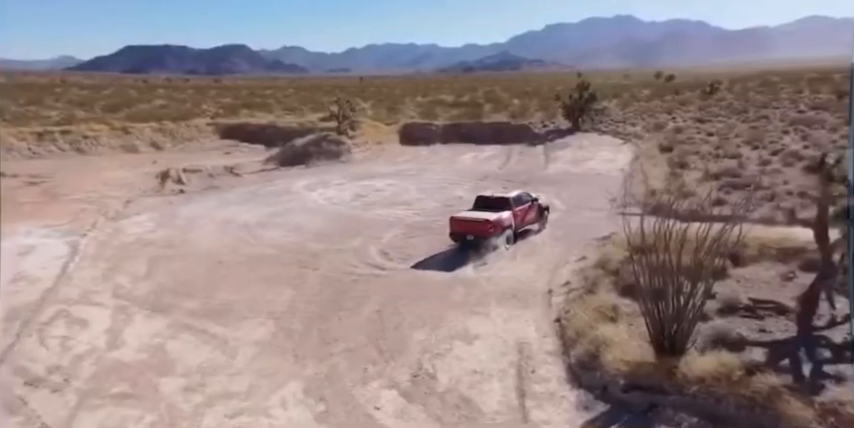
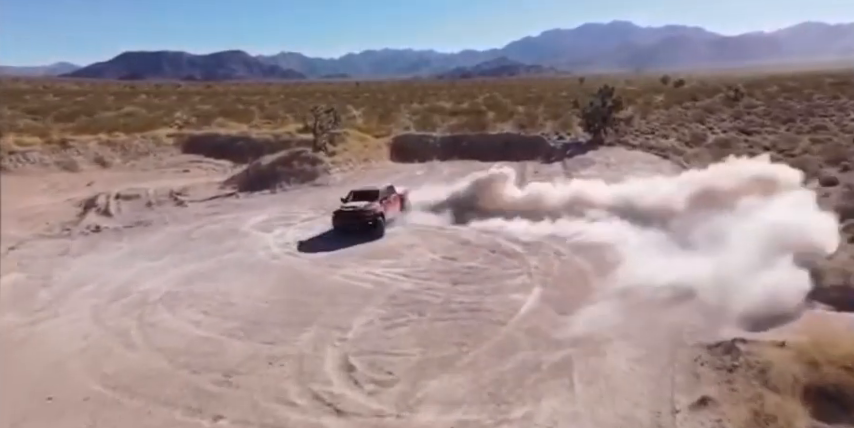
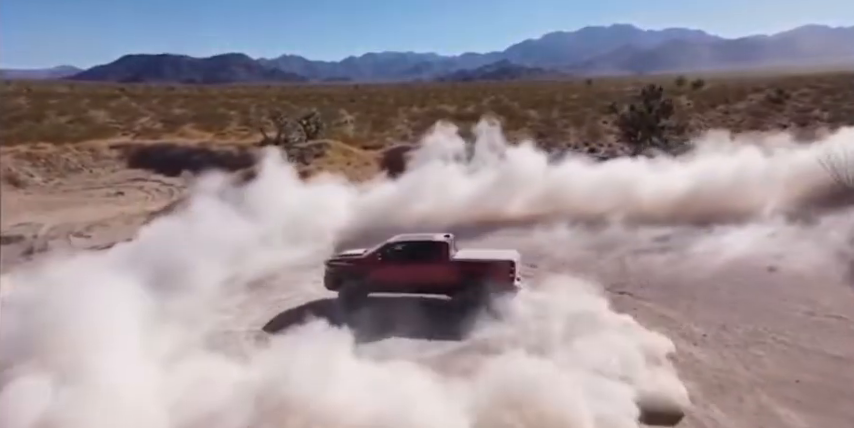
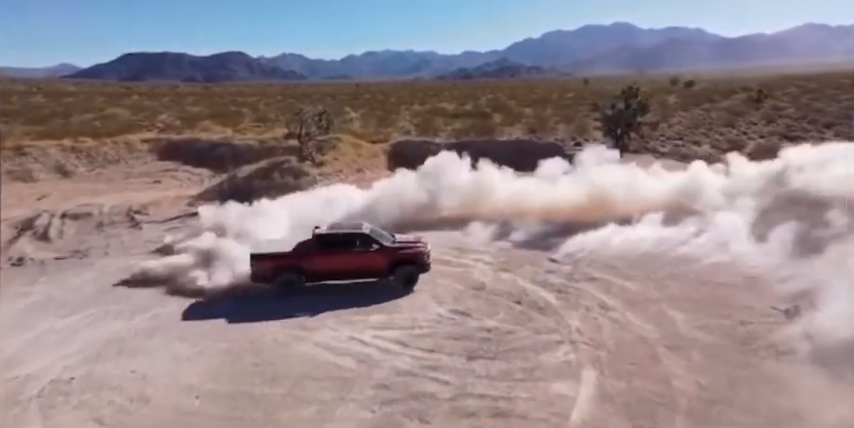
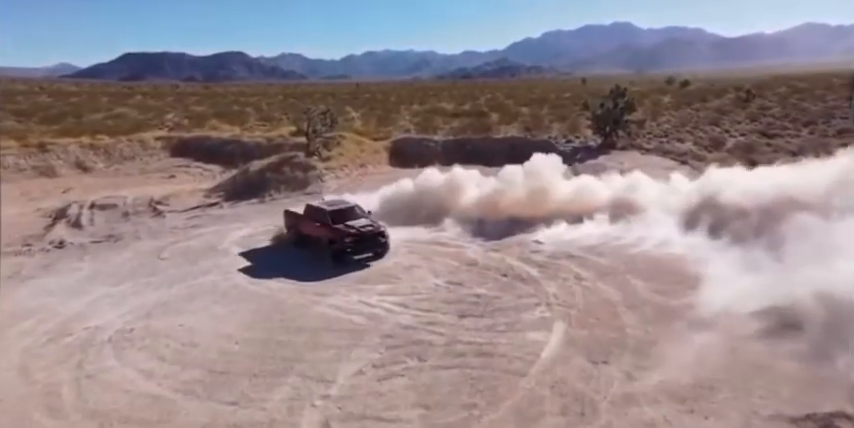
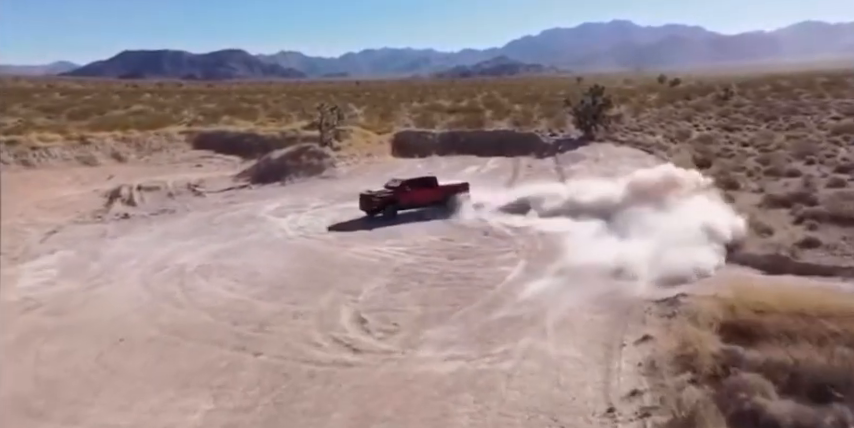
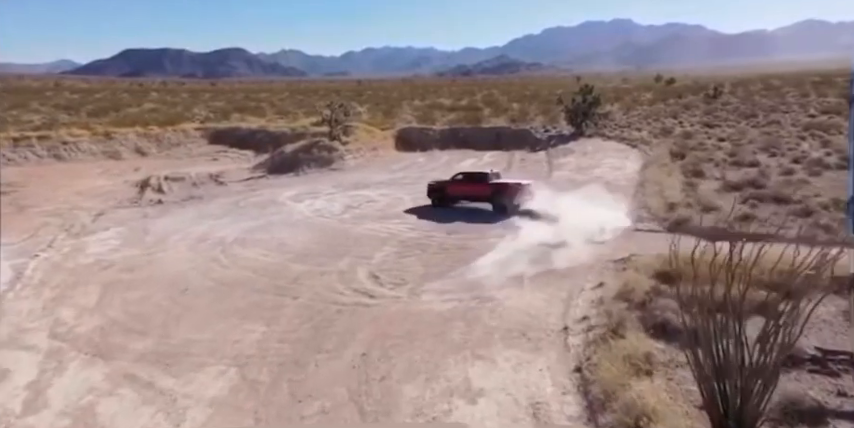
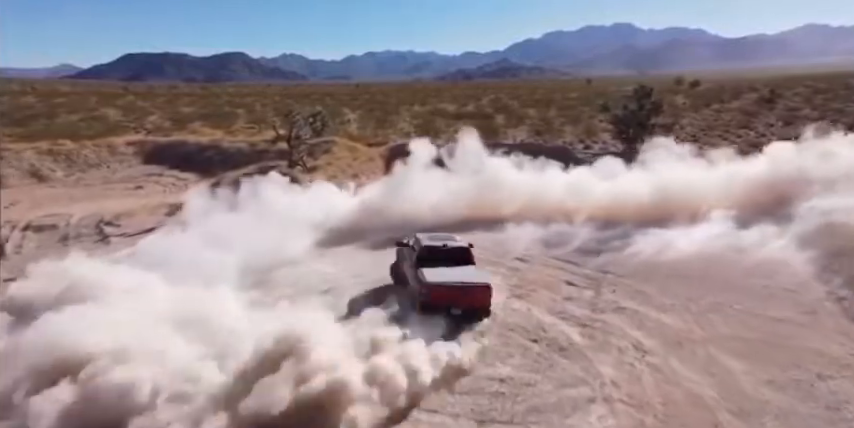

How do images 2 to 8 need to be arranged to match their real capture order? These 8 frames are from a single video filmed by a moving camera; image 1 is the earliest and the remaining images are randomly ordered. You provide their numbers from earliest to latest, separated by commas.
7, 6, 2, 5, 4, 8, 3
